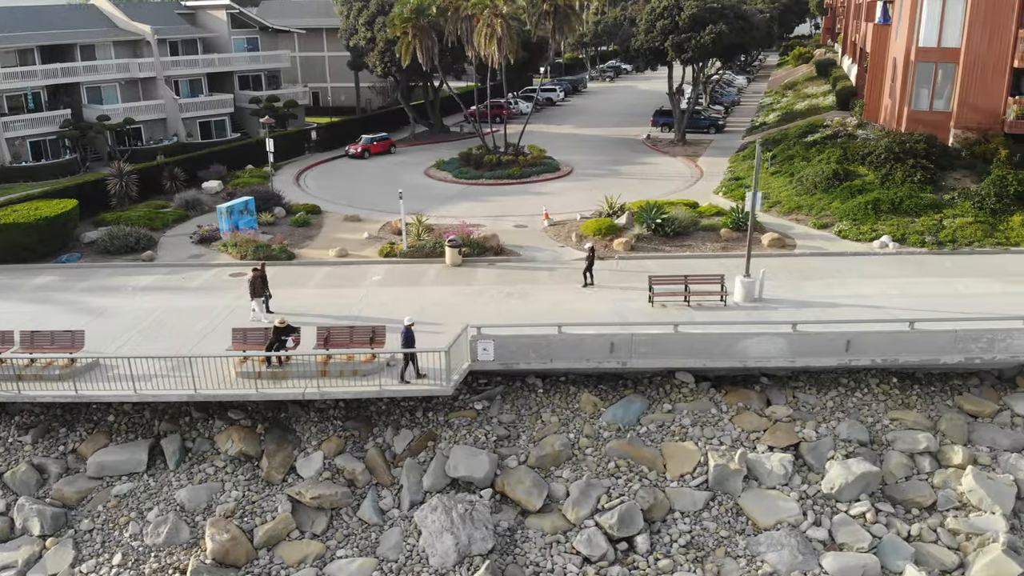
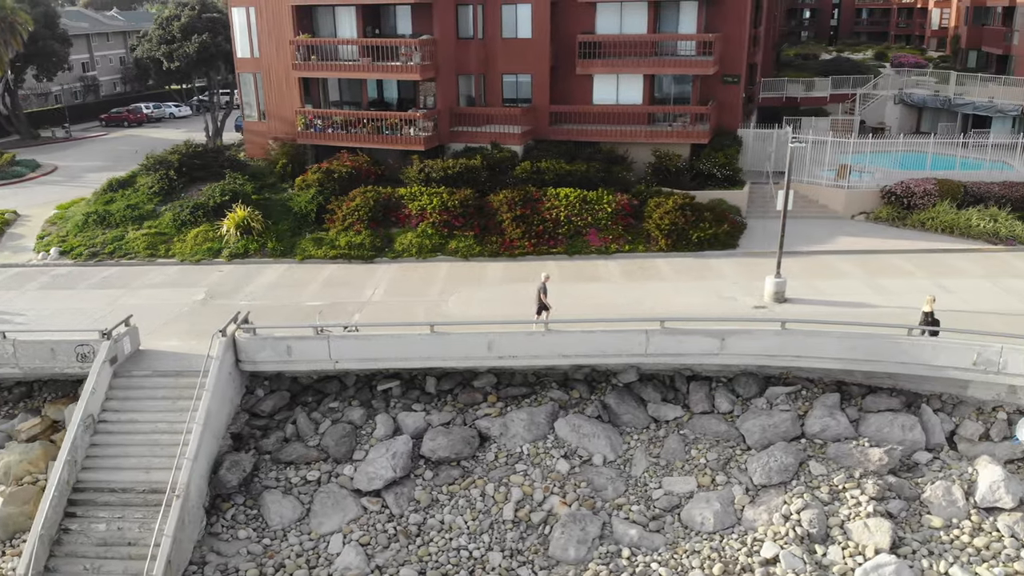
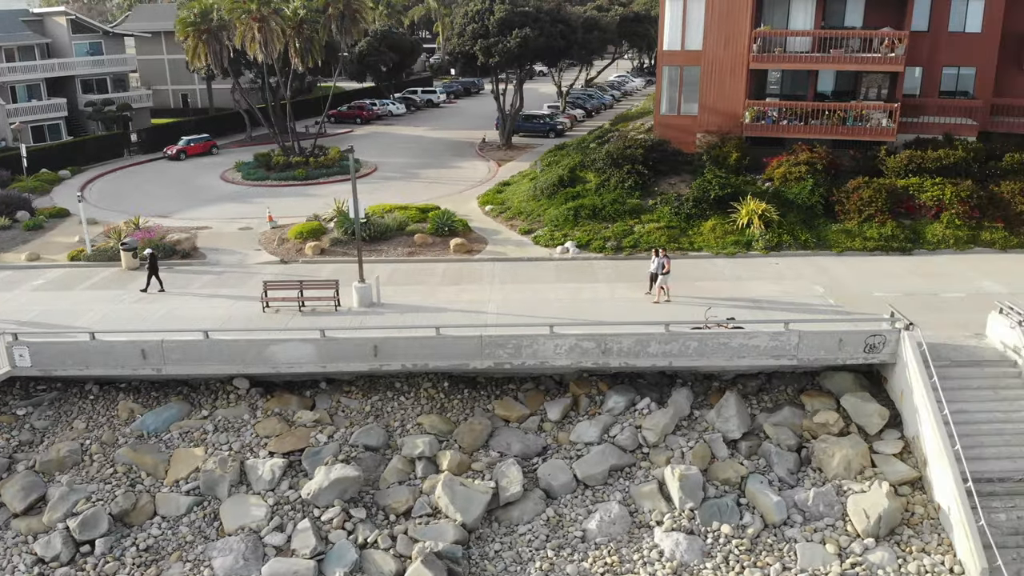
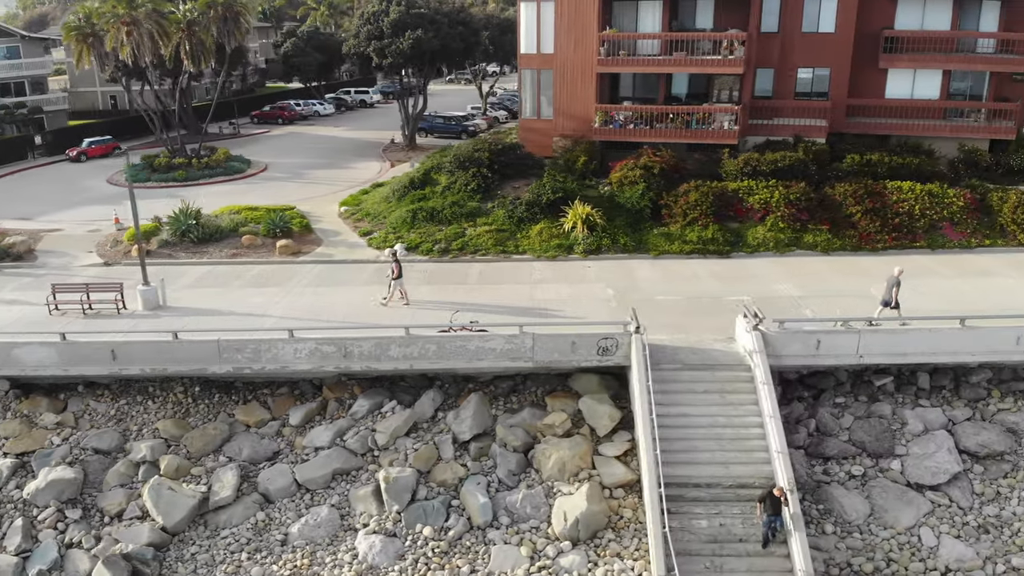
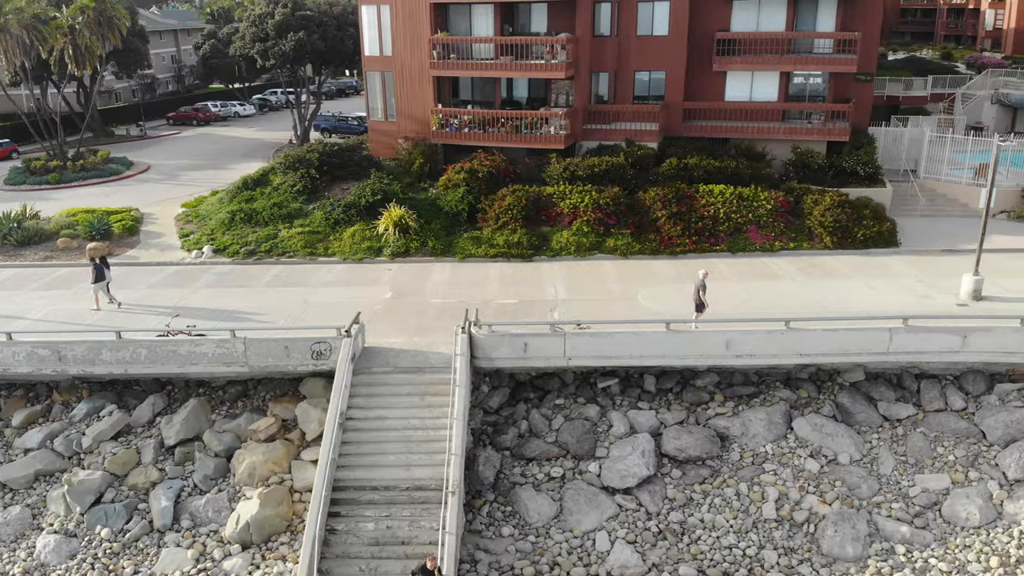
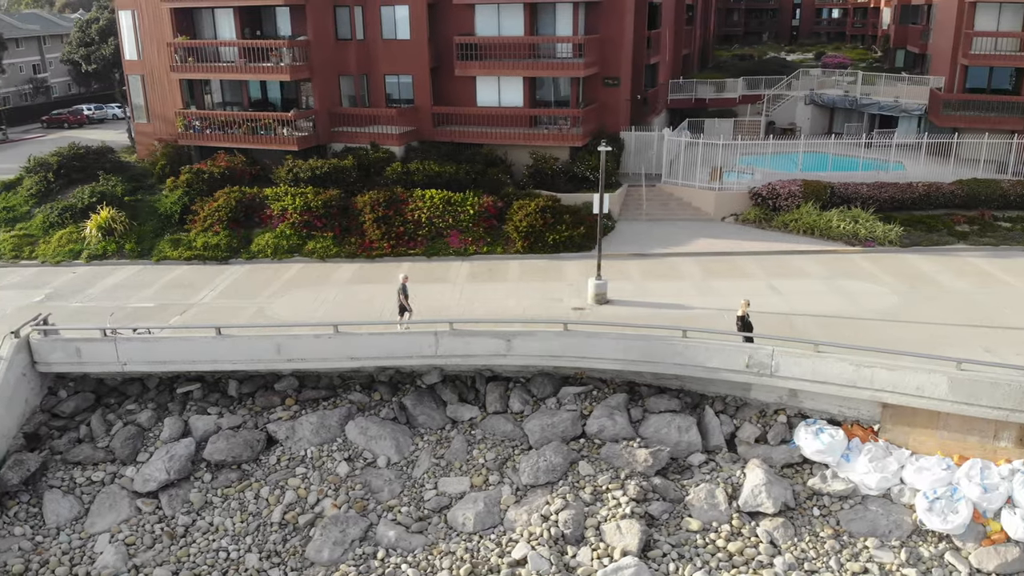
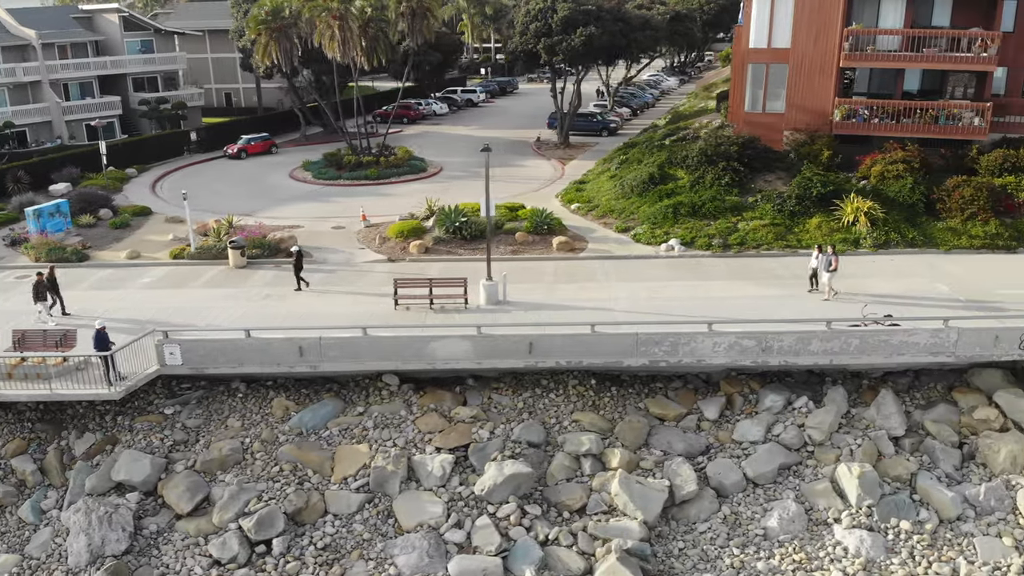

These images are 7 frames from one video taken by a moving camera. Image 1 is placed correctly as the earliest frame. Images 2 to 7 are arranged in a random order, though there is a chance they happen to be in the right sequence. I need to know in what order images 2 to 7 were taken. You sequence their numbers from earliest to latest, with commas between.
7, 3, 4, 5, 2, 6
